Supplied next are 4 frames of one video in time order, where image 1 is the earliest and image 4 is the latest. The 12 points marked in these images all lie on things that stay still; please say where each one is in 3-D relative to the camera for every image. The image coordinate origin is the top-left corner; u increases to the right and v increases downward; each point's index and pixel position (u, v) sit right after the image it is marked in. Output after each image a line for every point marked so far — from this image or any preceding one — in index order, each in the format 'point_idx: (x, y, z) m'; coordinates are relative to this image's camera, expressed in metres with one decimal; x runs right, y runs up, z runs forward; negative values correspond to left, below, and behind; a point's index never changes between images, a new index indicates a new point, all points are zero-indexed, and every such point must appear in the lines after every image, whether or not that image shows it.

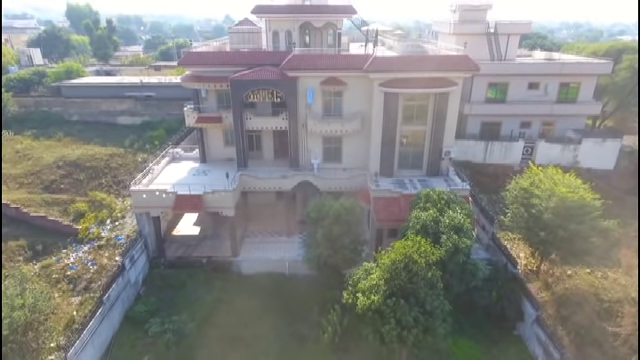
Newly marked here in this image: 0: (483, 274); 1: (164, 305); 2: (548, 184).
0: (+6.4, -3.7, +15.5) m
1: (-7.3, -5.8, +18.3) m
2: (+10.0, -0.1, +17.3) m
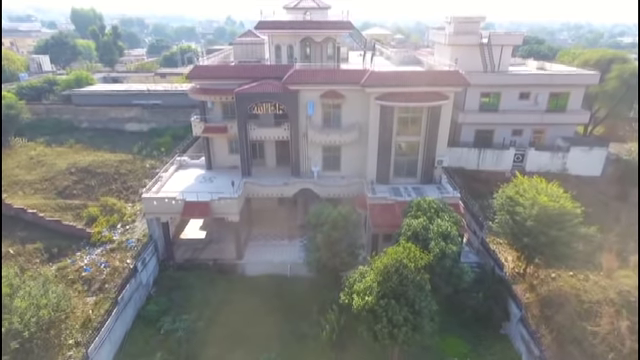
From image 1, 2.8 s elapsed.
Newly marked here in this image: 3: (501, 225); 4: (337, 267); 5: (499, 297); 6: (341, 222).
0: (+6.3, -4.1, +16.8) m
1: (-7.3, -6.3, +19.6) m
2: (+10.0, -0.6, +18.6) m
3: (+8.9, -2.2, +19.2) m
4: (+0.8, -4.2, +18.9) m
5: (+8.4, -5.6, +18.6) m
6: (+1.0, -2.0, +18.8) m
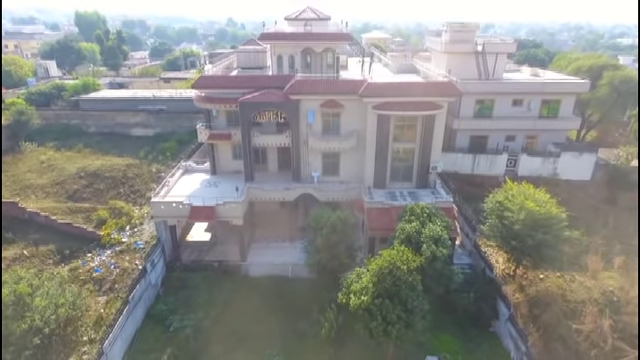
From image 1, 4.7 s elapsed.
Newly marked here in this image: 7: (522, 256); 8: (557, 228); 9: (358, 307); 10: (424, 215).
0: (+6.3, -4.4, +17.8) m
1: (-7.4, -6.5, +20.7) m
2: (+10.0, -0.9, +19.7) m
3: (+8.8, -2.5, +20.3) m
4: (+0.8, -4.5, +19.9) m
5: (+8.4, -5.9, +19.7) m
6: (+1.0, -2.3, +19.9) m
7: (+9.9, -3.7, +19.2) m
8: (+11.3, -2.3, +18.8) m
9: (+1.5, -5.1, +15.9) m
10: (+5.2, -1.7, +19.4) m
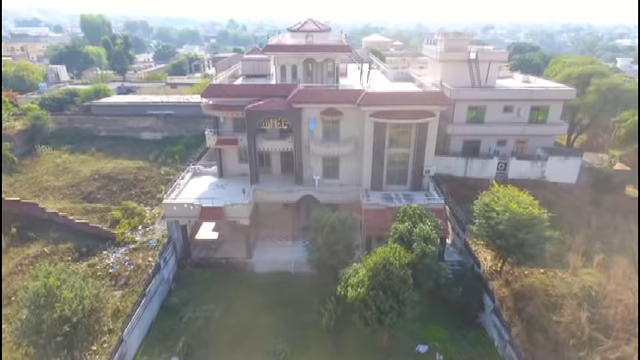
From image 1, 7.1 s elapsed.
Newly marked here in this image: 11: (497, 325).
0: (+6.3, -4.6, +19.5) m
1: (-7.3, -6.7, +22.4) m
2: (+10.0, -1.1, +21.3) m
3: (+8.9, -2.7, +21.9) m
4: (+0.8, -4.7, +21.6) m
5: (+8.5, -6.1, +21.3) m
6: (+1.0, -2.5, +21.6) m
7: (+9.9, -3.9, +20.9) m
8: (+11.4, -2.5, +20.4) m
9: (+1.6, -5.3, +17.6) m
10: (+5.2, -1.9, +21.0) m
11: (+8.9, -7.4, +19.8) m
